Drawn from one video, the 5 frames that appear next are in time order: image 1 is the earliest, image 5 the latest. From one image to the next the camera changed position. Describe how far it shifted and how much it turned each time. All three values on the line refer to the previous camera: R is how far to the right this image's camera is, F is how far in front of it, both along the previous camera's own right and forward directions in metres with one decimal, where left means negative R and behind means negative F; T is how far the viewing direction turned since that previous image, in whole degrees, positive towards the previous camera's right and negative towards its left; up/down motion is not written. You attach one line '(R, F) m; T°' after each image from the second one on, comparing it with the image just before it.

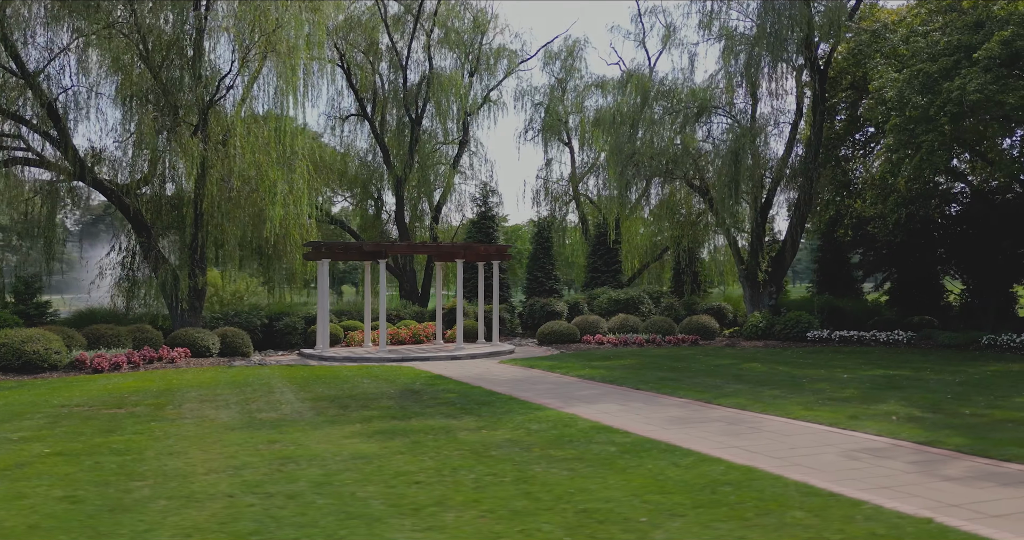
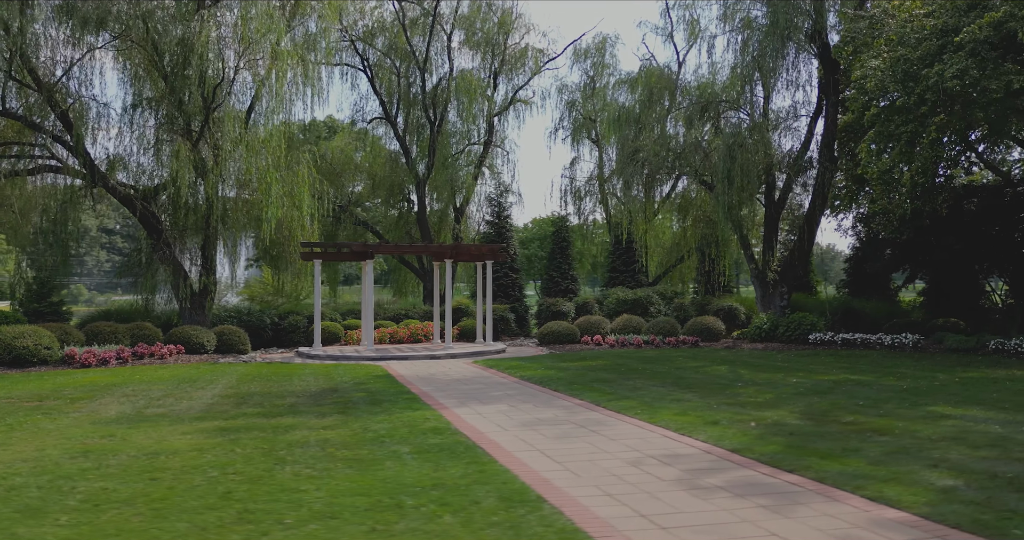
(+1.9, +0.2) m; -5°
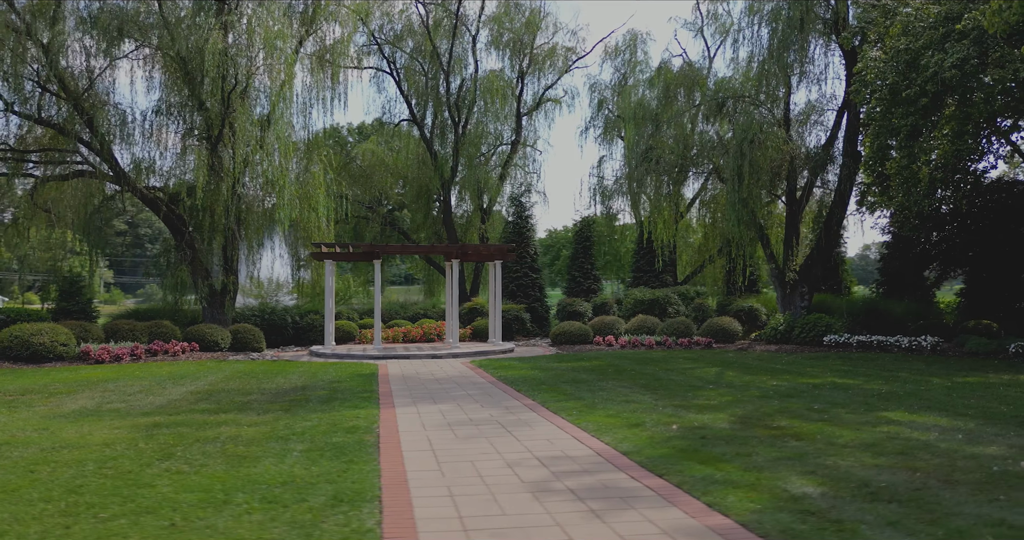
(+1.1, +0.1) m; -4°
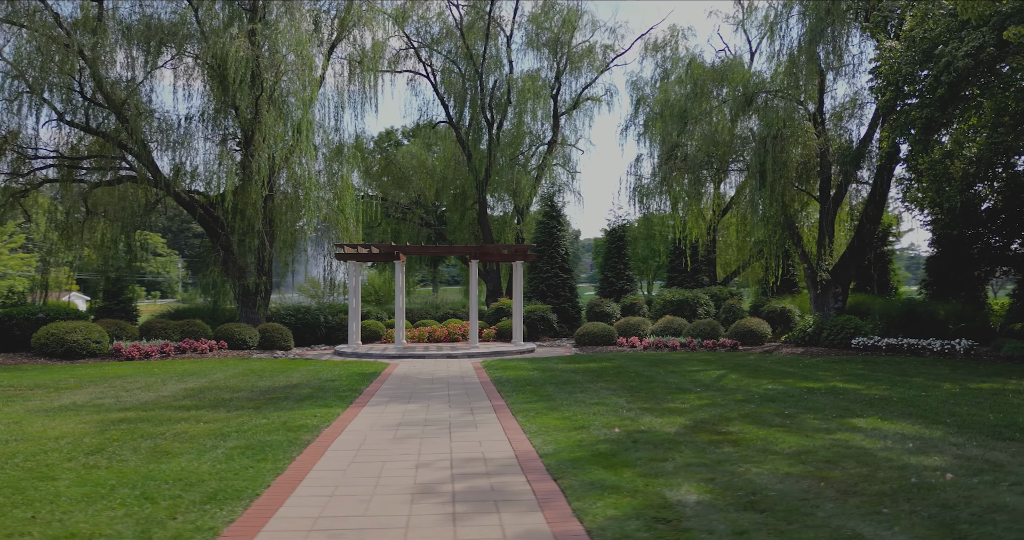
(+0.9, +0.1) m; -5°
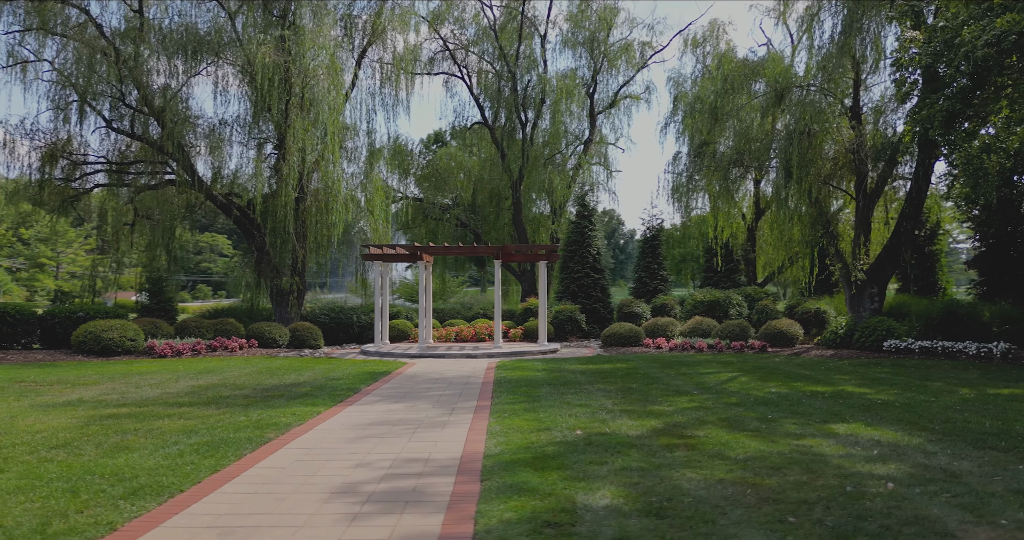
(+0.7, 0.0) m; -4°
